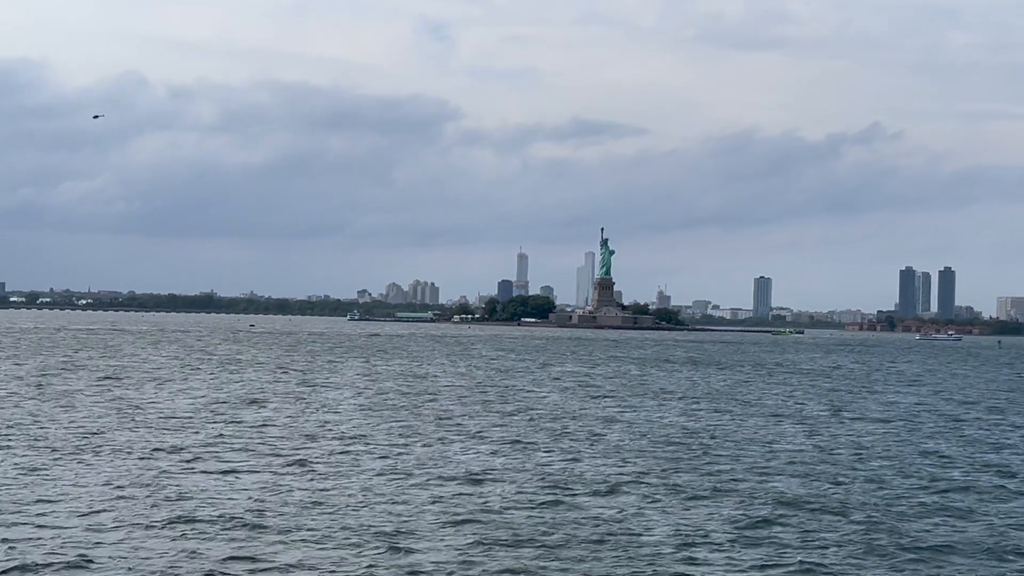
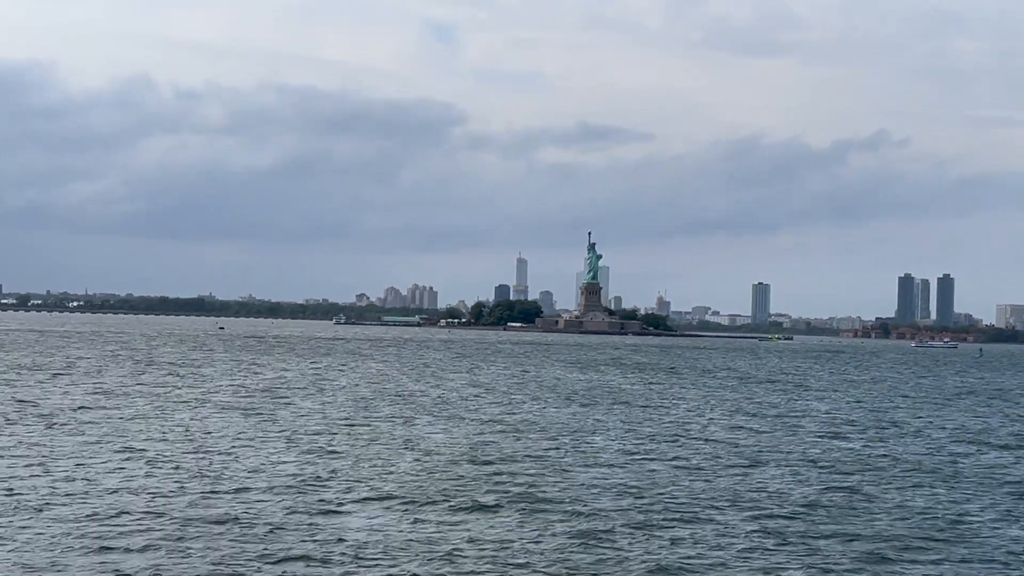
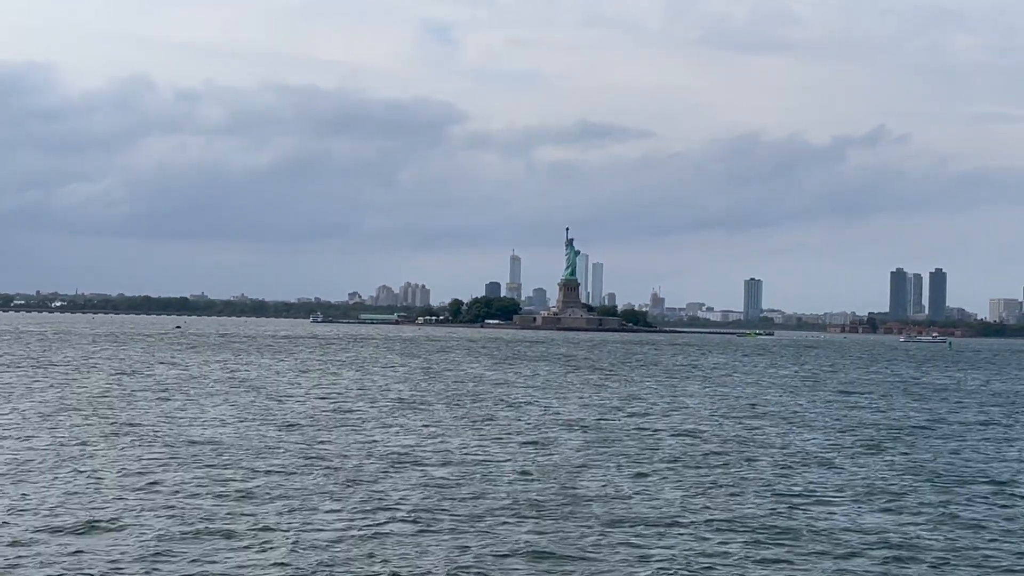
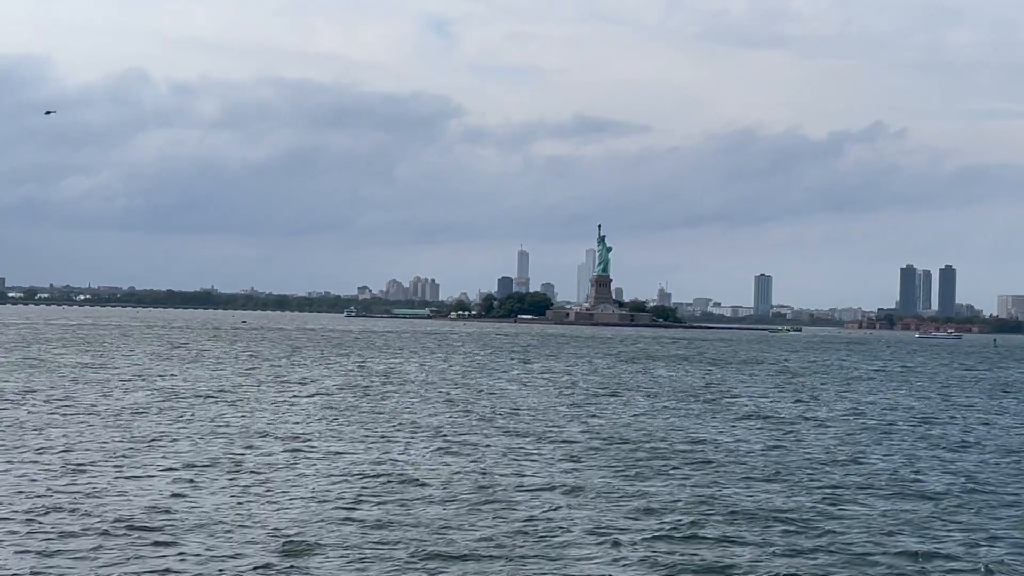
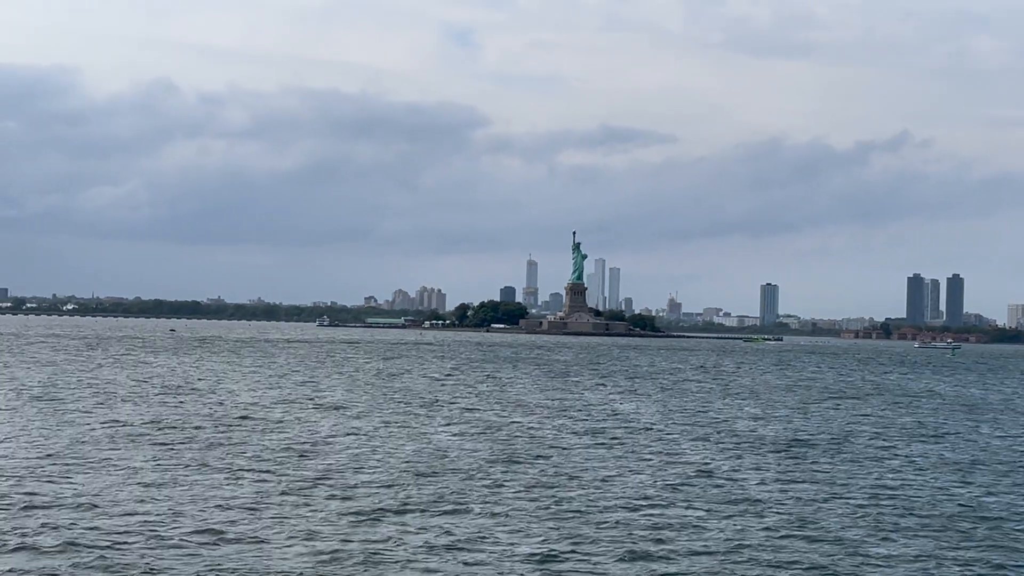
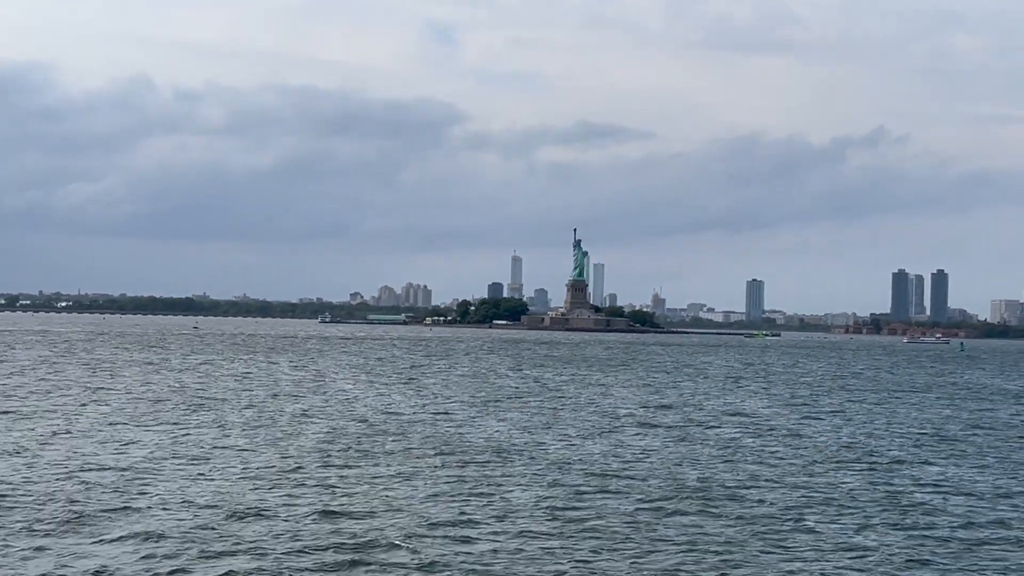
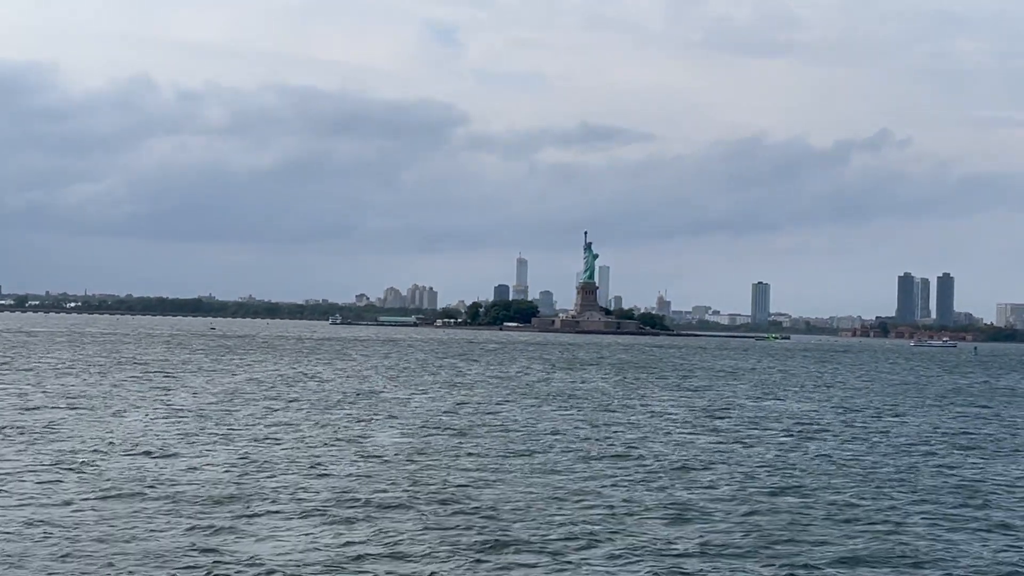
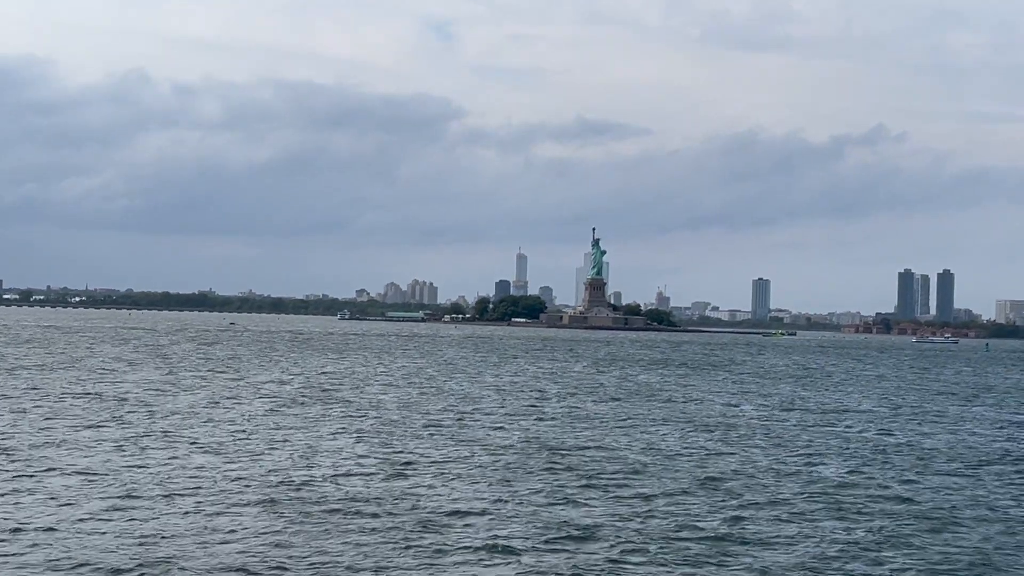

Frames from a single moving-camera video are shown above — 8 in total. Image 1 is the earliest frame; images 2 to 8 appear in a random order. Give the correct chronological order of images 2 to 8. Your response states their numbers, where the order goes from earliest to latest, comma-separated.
4, 8, 2, 7, 6, 3, 5
